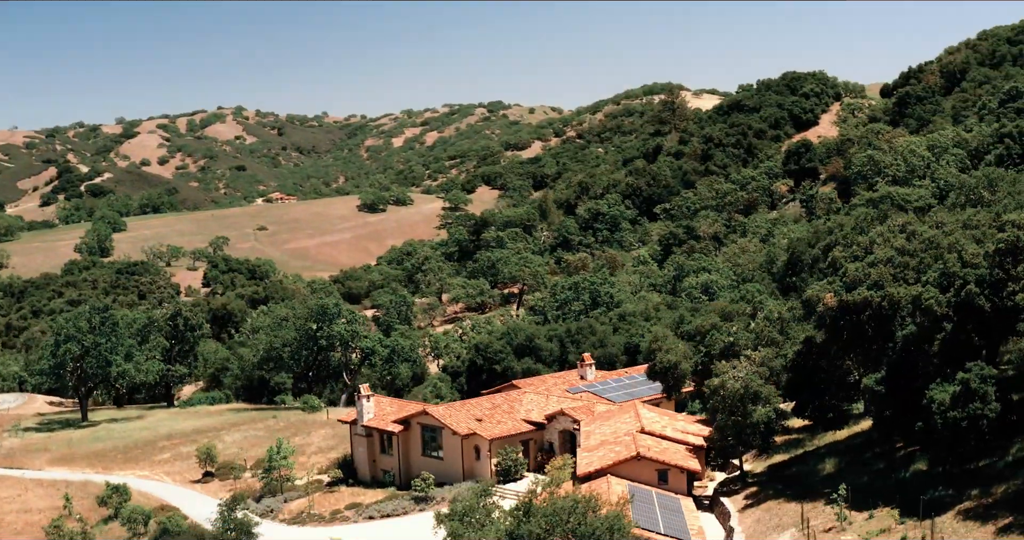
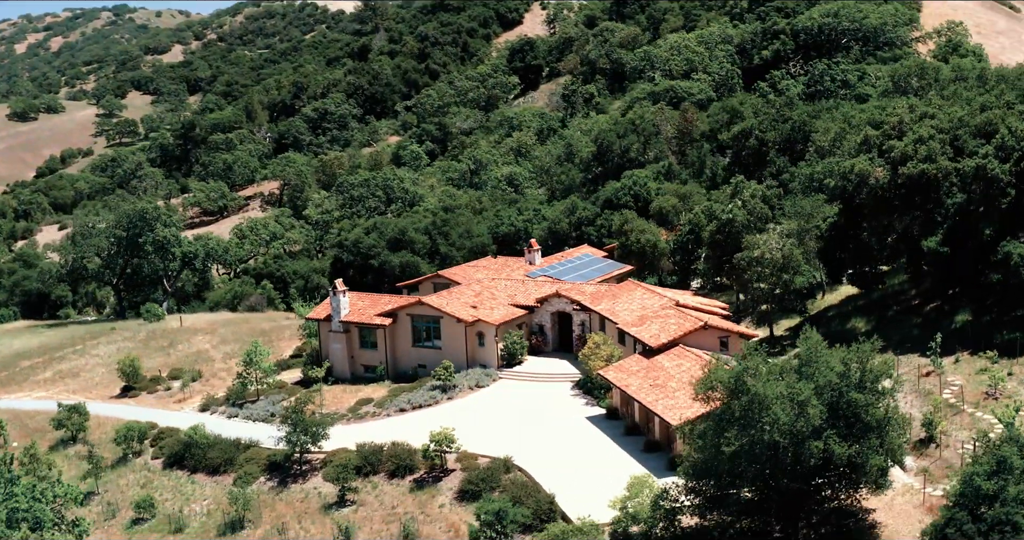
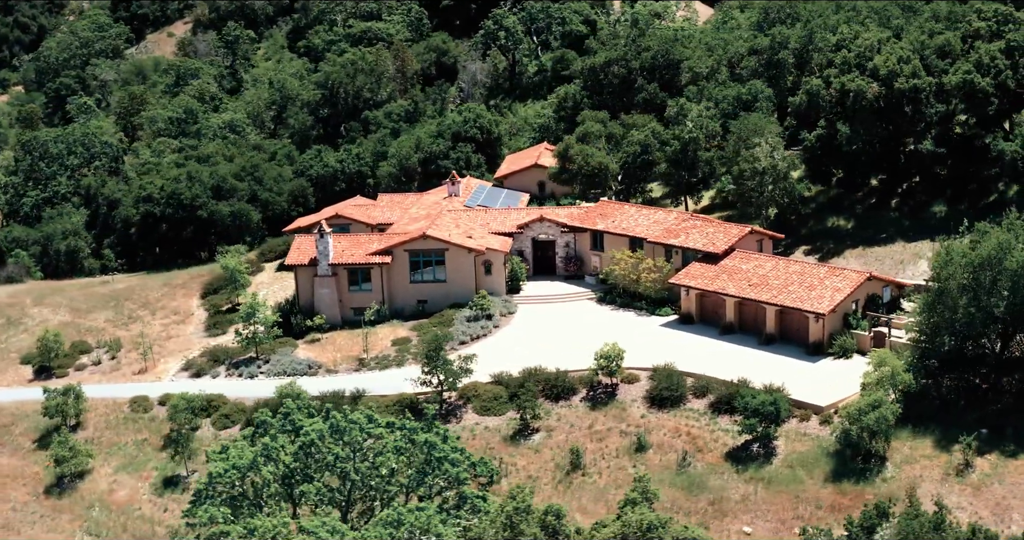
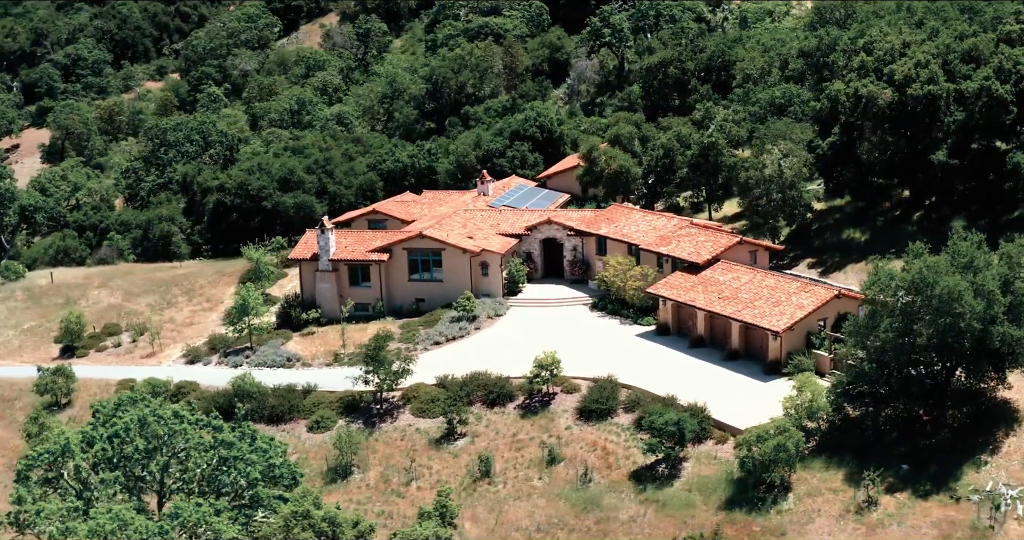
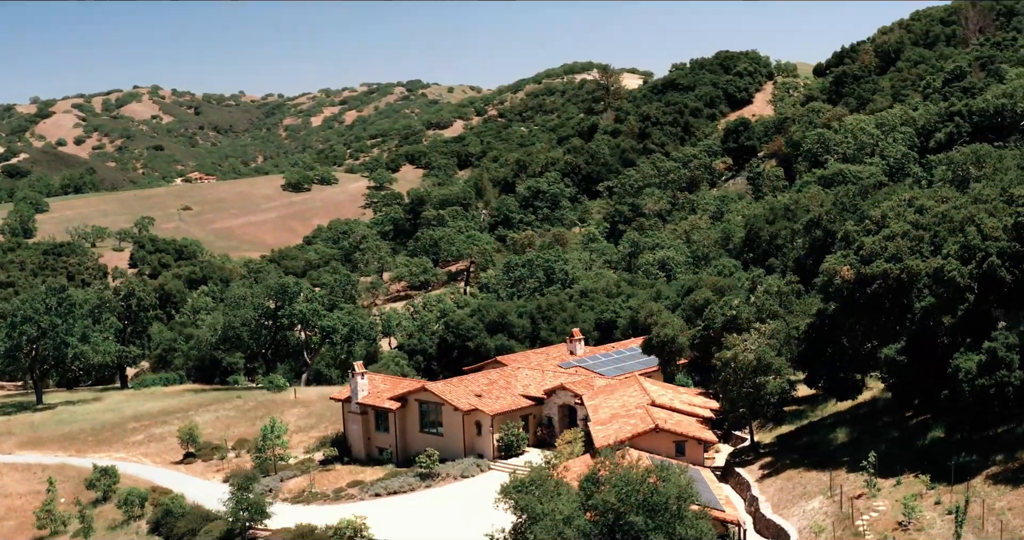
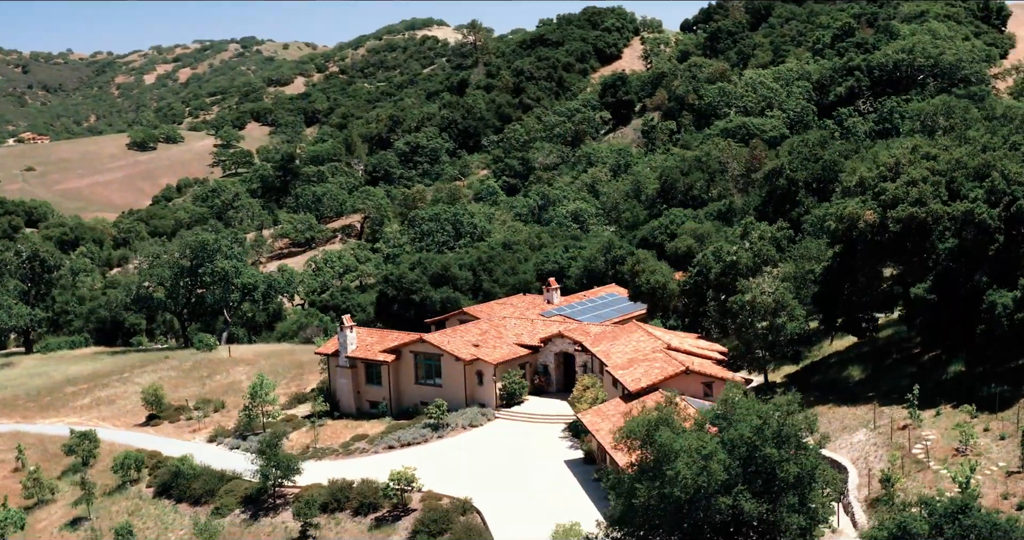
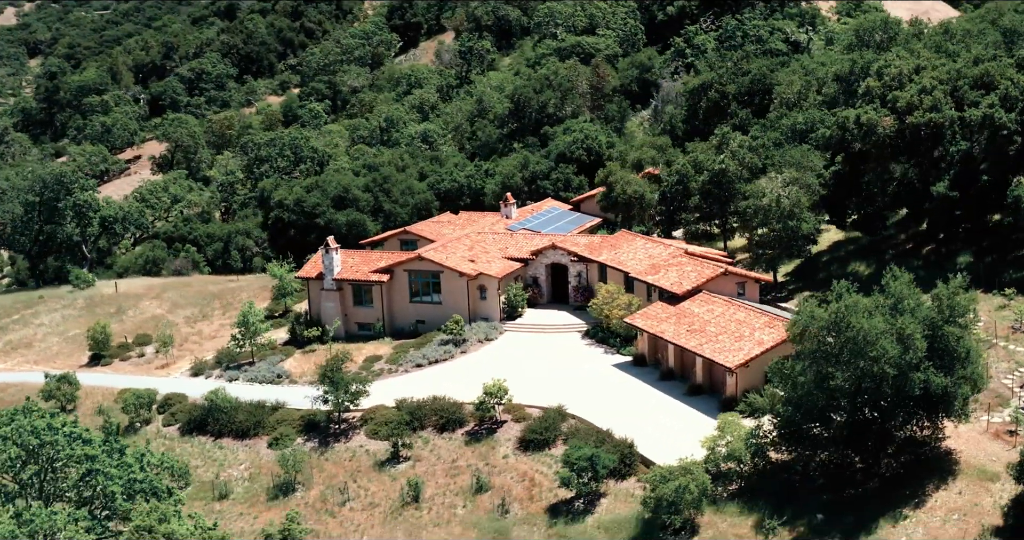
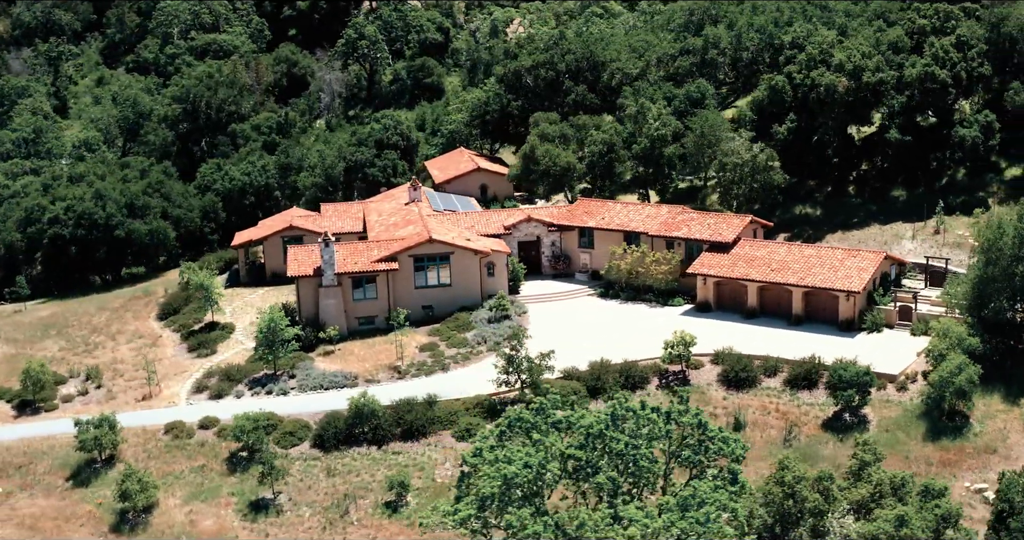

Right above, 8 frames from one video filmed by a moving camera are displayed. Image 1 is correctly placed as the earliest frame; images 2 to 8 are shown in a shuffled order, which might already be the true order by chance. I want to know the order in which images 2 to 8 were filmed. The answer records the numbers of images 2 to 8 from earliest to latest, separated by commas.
5, 6, 2, 7, 4, 3, 8
